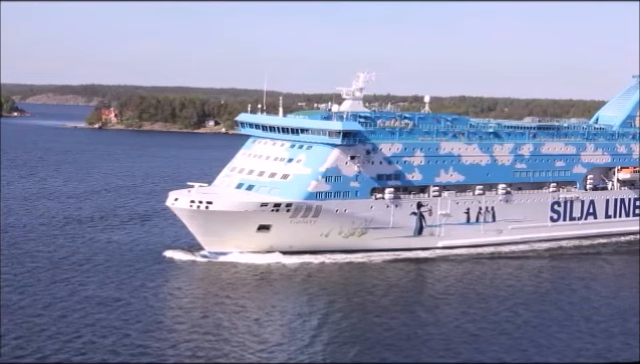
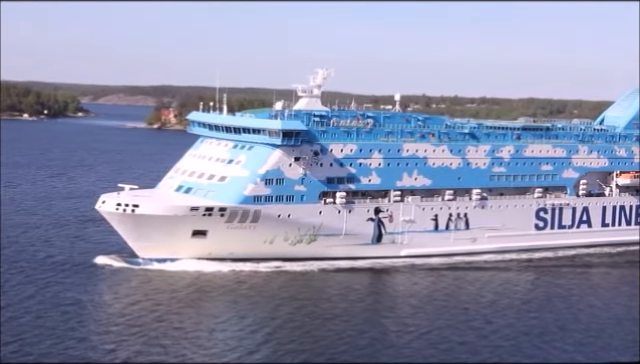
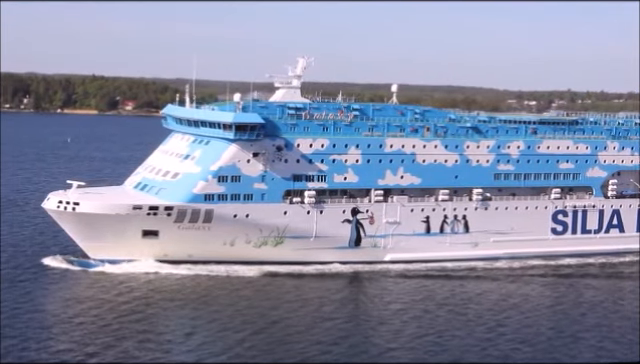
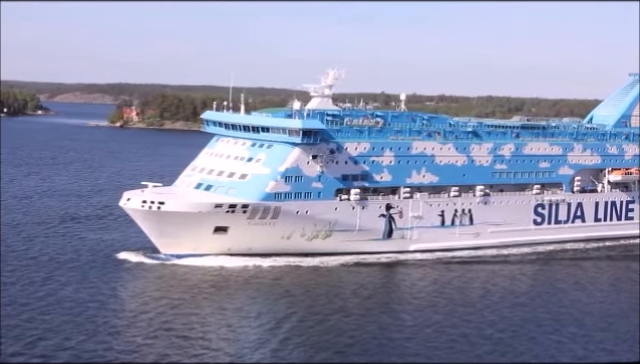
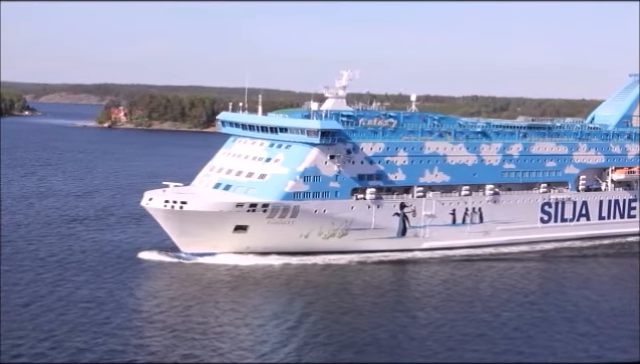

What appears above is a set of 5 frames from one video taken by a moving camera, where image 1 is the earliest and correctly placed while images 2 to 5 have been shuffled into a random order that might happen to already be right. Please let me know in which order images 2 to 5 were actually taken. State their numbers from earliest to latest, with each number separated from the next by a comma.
5, 4, 2, 3
